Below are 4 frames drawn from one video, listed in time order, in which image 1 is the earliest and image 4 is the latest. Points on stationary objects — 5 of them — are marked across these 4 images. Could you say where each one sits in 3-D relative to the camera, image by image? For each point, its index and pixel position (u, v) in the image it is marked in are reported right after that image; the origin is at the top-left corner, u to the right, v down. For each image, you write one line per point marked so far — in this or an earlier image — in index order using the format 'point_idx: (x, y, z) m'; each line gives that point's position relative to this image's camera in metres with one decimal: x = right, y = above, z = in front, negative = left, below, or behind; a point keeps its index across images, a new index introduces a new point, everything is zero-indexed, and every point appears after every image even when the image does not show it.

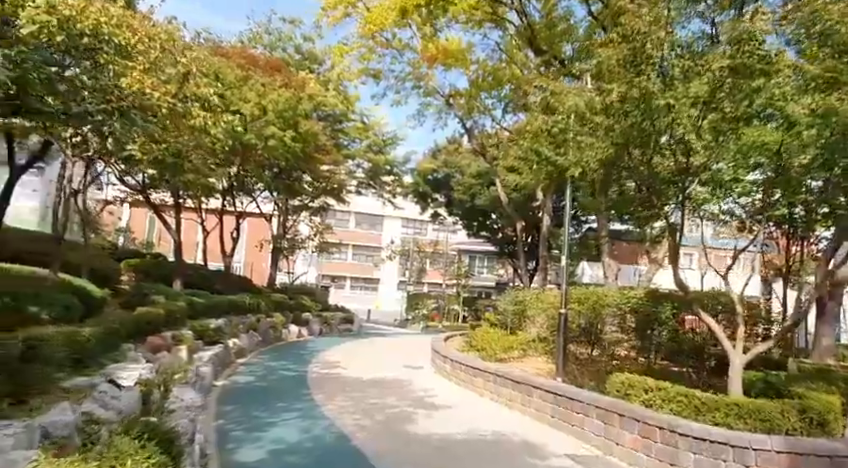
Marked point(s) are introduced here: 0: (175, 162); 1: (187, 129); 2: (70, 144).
0: (-3.7, +1.1, +9.3) m
1: (-3.1, +1.4, +8.0) m
2: (-4.6, +1.2, +8.0) m
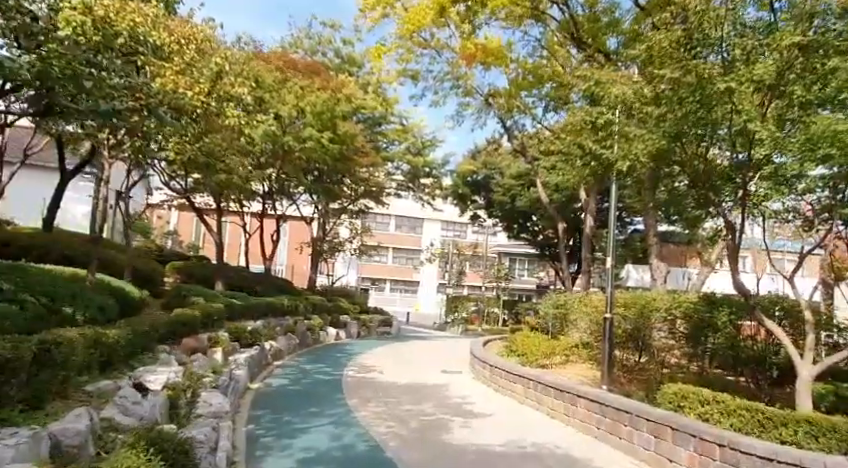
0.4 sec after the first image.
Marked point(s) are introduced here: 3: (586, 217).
0: (-3.2, +1.1, +9.2) m
1: (-2.6, +1.3, +8.0) m
2: (-4.1, +1.1, +8.0) m
3: (+3.7, +0.4, +14.2) m
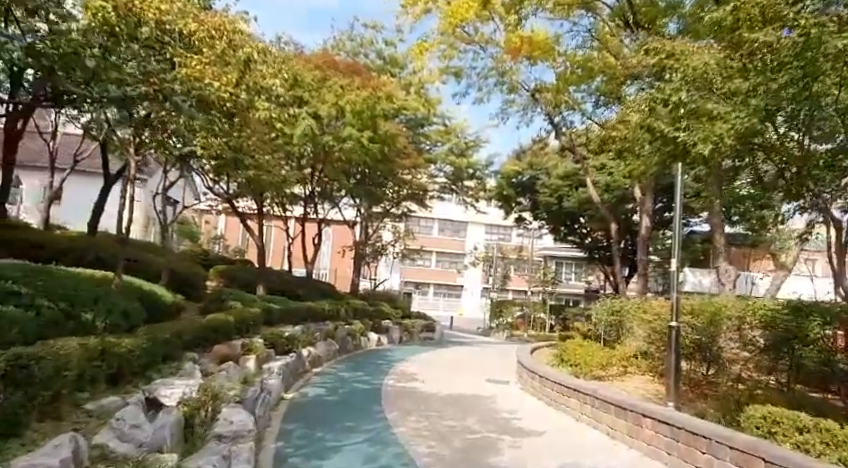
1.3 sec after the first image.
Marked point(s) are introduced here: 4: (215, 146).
0: (-2.6, +1.0, +8.9) m
1: (-2.1, +1.3, +7.6) m
2: (-3.6, +1.1, +7.7) m
3: (+4.7, +0.3, +13.3) m
4: (-2.6, +1.1, +7.9) m
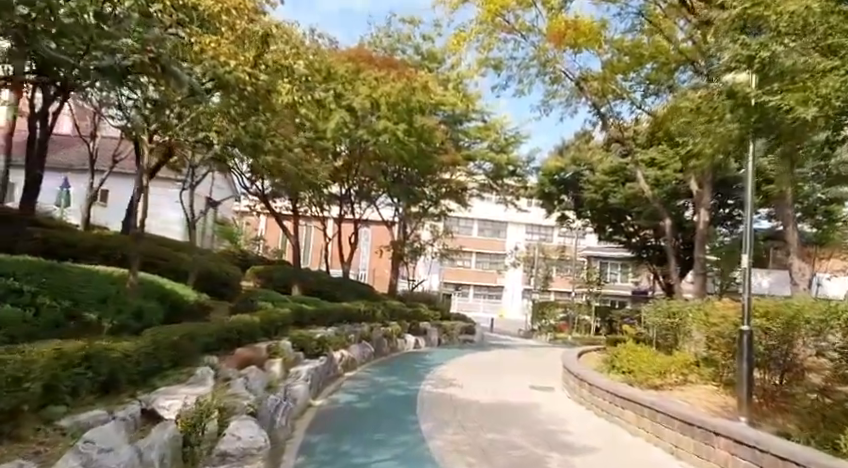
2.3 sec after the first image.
0: (-2.1, +1.1, +8.4) m
1: (-1.6, +1.4, +7.0) m
2: (-3.1, +1.2, +7.3) m
3: (+5.5, +0.4, +12.4) m
4: (-2.1, +1.1, +7.4) m
